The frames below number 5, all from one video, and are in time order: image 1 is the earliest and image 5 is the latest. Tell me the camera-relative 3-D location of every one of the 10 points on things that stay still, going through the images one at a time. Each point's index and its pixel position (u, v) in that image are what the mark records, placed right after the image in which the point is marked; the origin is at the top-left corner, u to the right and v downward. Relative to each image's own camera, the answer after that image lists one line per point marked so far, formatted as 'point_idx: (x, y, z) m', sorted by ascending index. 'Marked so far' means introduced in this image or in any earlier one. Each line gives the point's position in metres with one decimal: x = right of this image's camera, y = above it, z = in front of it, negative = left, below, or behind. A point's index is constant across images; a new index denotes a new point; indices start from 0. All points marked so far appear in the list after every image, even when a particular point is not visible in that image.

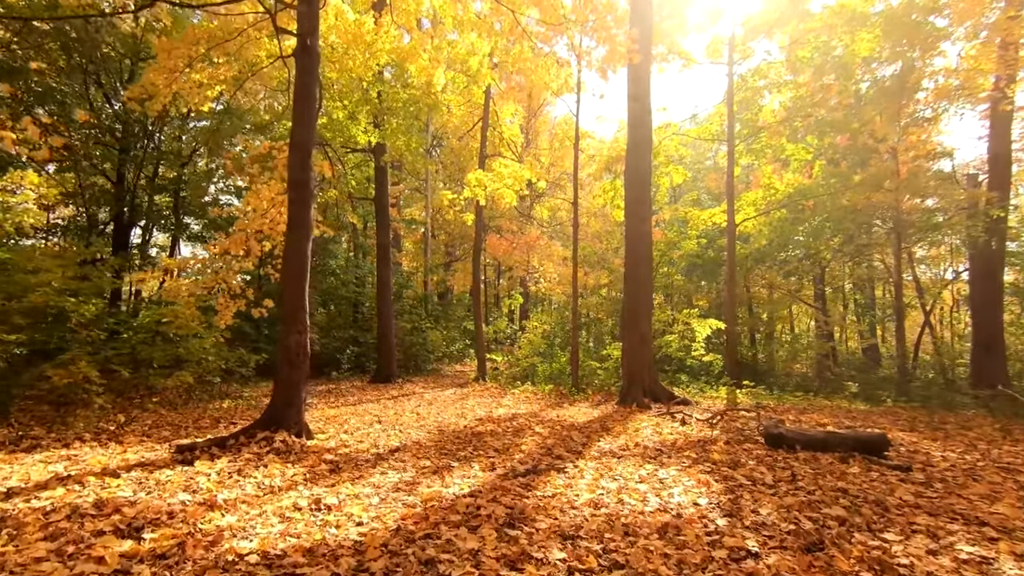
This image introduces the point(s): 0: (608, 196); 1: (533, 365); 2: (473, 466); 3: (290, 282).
0: (+2.4, +2.4, +14.0) m
1: (+0.6, -2.0, +13.6) m
2: (-0.3, -1.6, +4.7) m
3: (-2.3, +0.1, +5.6) m
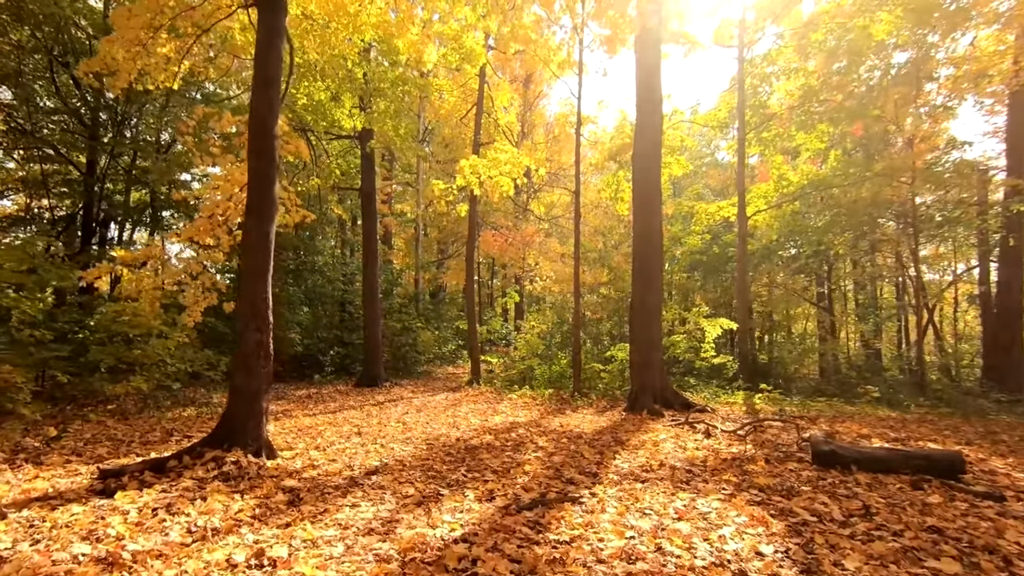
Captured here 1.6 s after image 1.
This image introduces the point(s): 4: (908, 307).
0: (+2.3, +2.5, +13.2) m
1: (+0.5, -1.9, +12.7) m
2: (-0.3, -1.5, +3.8) m
3: (-2.3, +0.2, +4.7) m
4: (+11.2, -0.5, +15.2) m
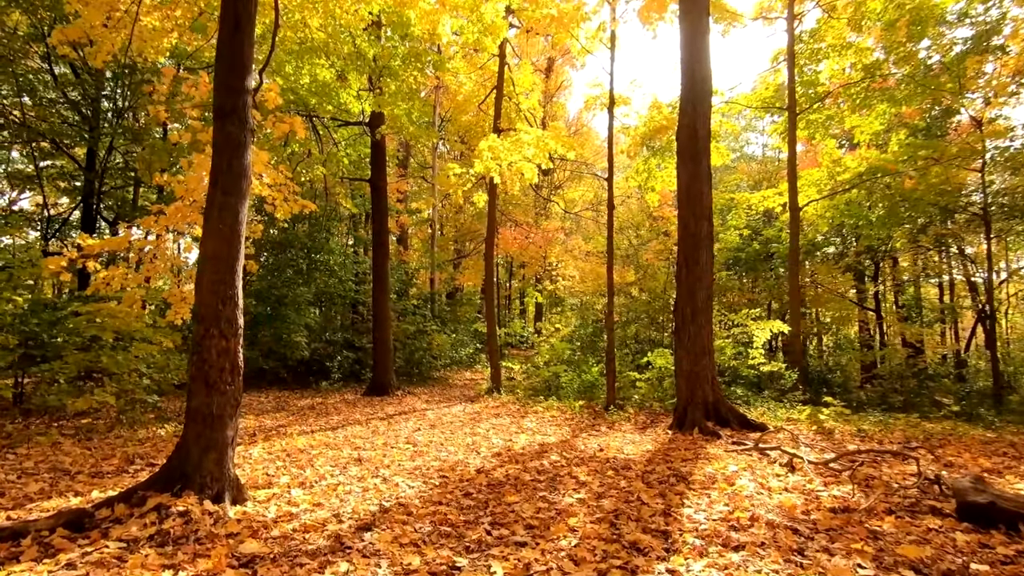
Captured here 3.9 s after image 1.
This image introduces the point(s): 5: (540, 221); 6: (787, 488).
0: (+2.8, +2.5, +12.0) m
1: (+1.0, -1.9, +11.6) m
2: (-0.1, -1.4, +2.7) m
3: (-2.1, +0.2, +3.7) m
4: (+11.8, -0.5, +13.7) m
5: (+0.8, +2.0, +16.3) m
6: (+2.1, -1.5, +4.1) m
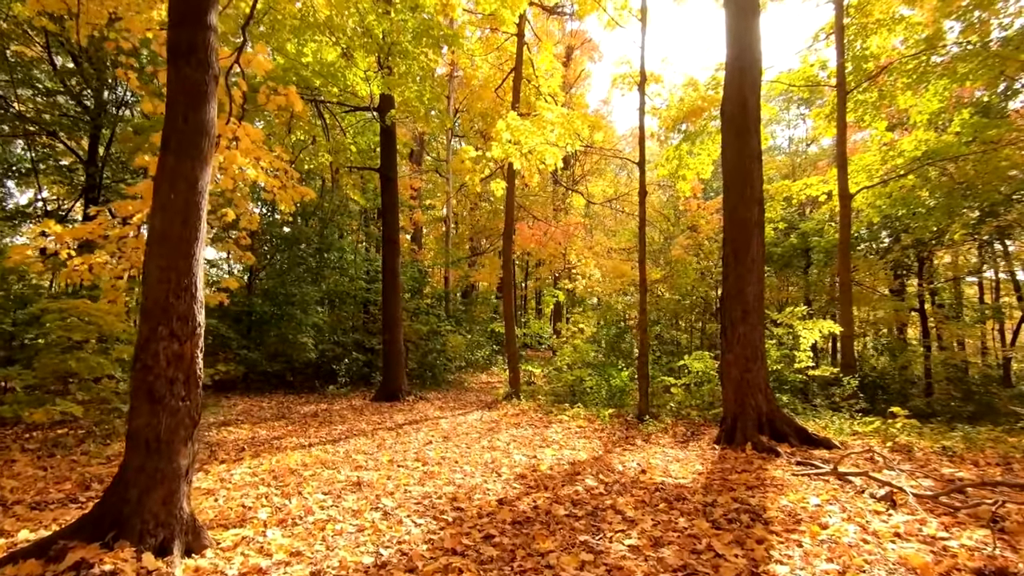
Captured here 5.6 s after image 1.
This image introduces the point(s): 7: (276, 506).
0: (+3.2, +2.5, +11.1) m
1: (+1.4, -1.8, +10.7) m
2: (+0.1, -1.4, +1.9) m
3: (-1.9, +0.3, +2.9) m
4: (+12.2, -0.4, +12.5) m
5: (+1.4, +2.1, +15.4) m
6: (+2.3, -1.5, +3.2) m
7: (-1.6, -1.5, +3.7) m
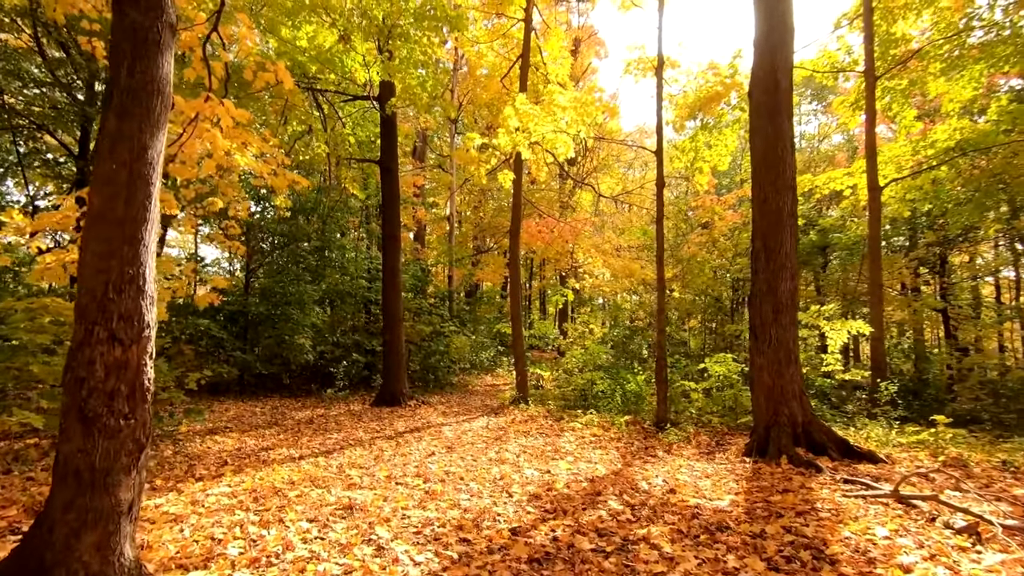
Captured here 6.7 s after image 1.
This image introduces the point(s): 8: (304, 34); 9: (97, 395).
0: (+3.4, +2.6, +10.5) m
1: (+1.5, -1.8, +10.2) m
2: (+0.1, -1.3, +1.3) m
3: (-1.8, +0.3, +2.3) m
4: (+12.4, -0.4, +11.9) m
5: (+1.5, +2.1, +14.8) m
6: (+2.4, -1.4, +2.6) m
7: (-1.5, -1.4, +3.2) m
8: (-3.2, +4.0, +8.4) m
9: (-1.7, -0.5, +2.2) m
